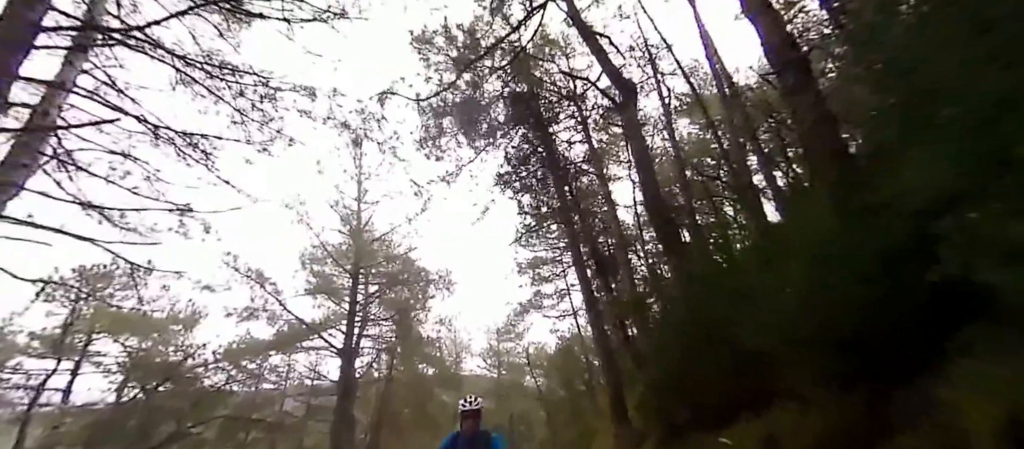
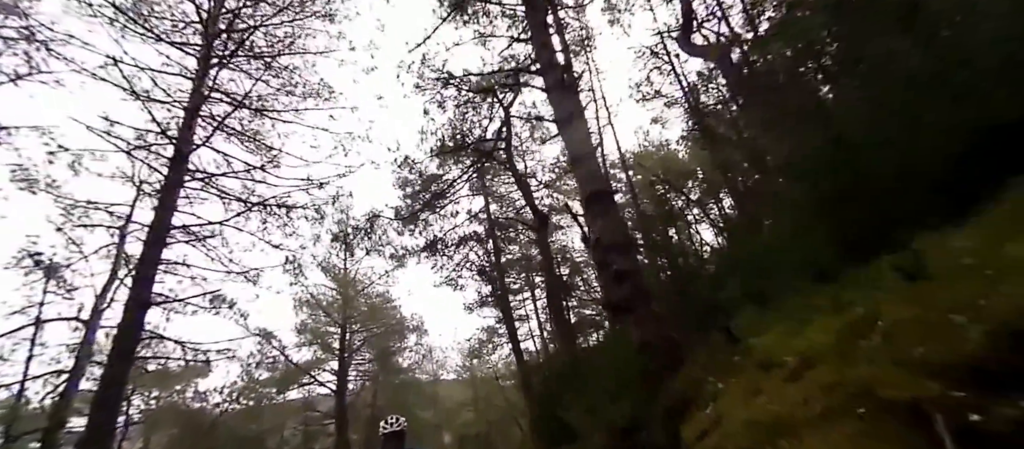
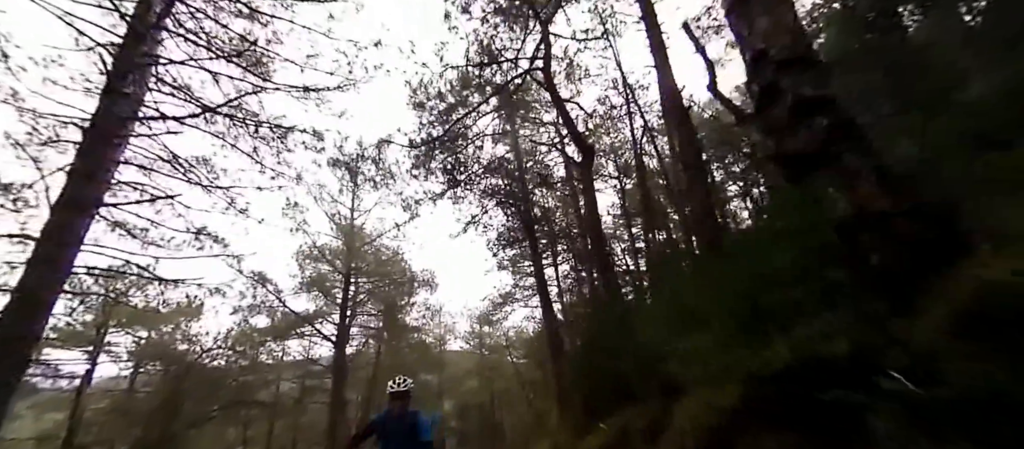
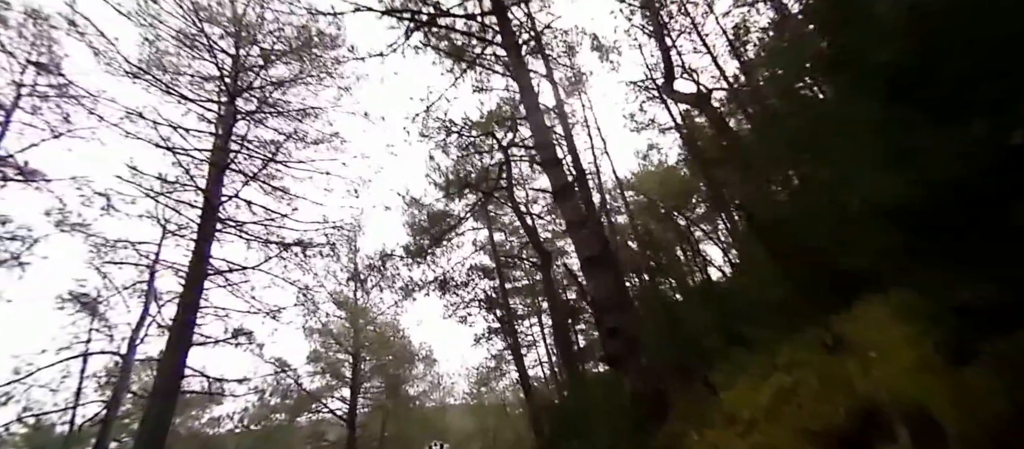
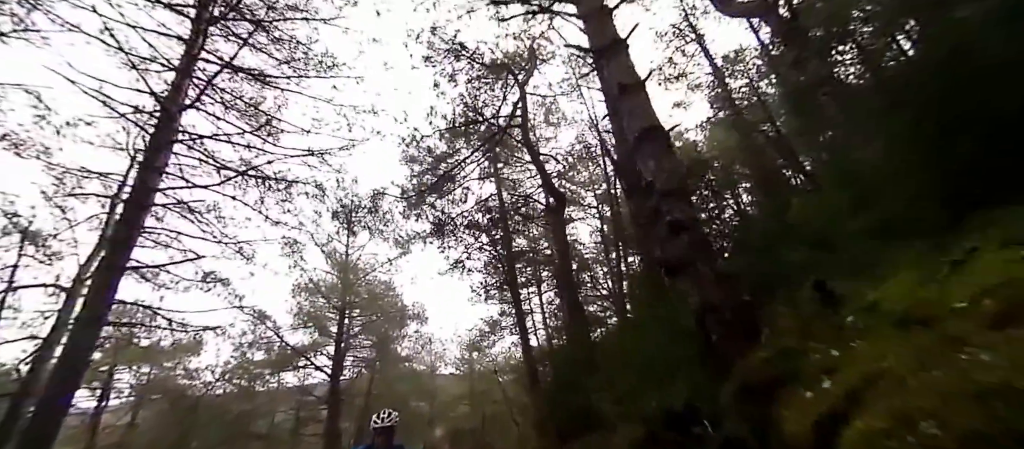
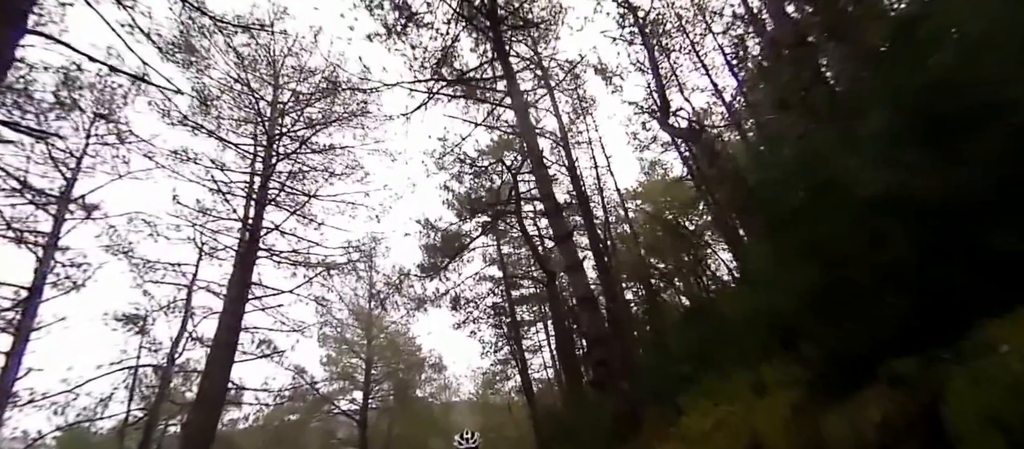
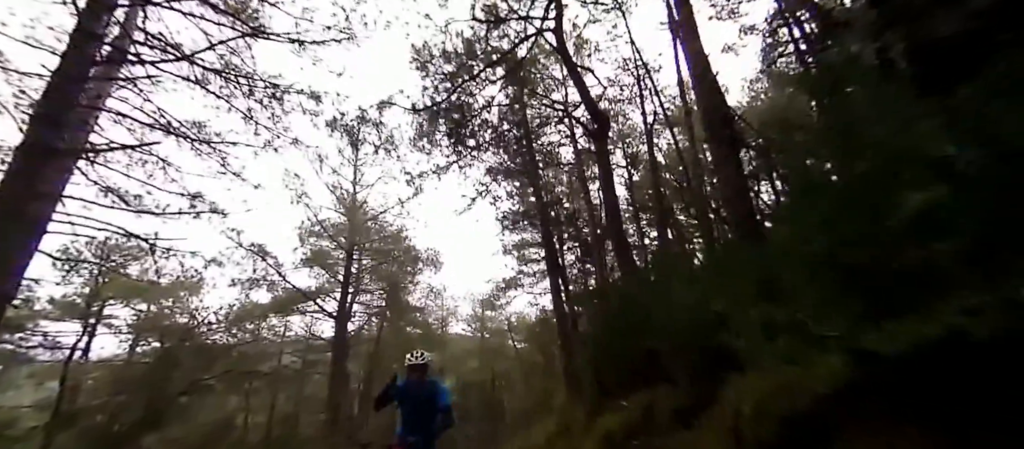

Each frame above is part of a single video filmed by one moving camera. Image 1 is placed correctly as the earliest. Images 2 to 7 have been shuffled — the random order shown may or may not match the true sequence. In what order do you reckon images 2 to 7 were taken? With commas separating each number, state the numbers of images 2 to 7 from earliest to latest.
7, 3, 5, 2, 4, 6
